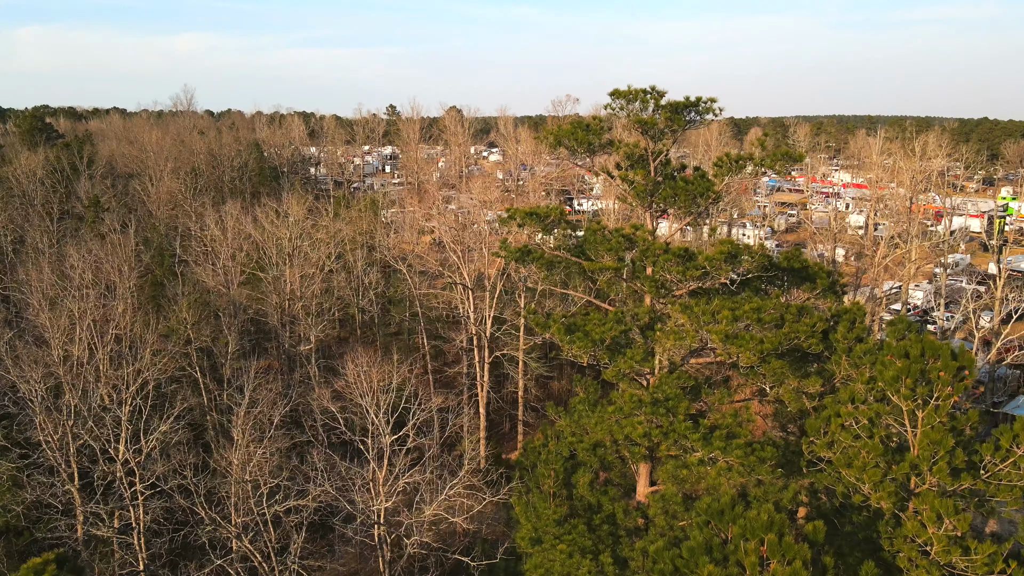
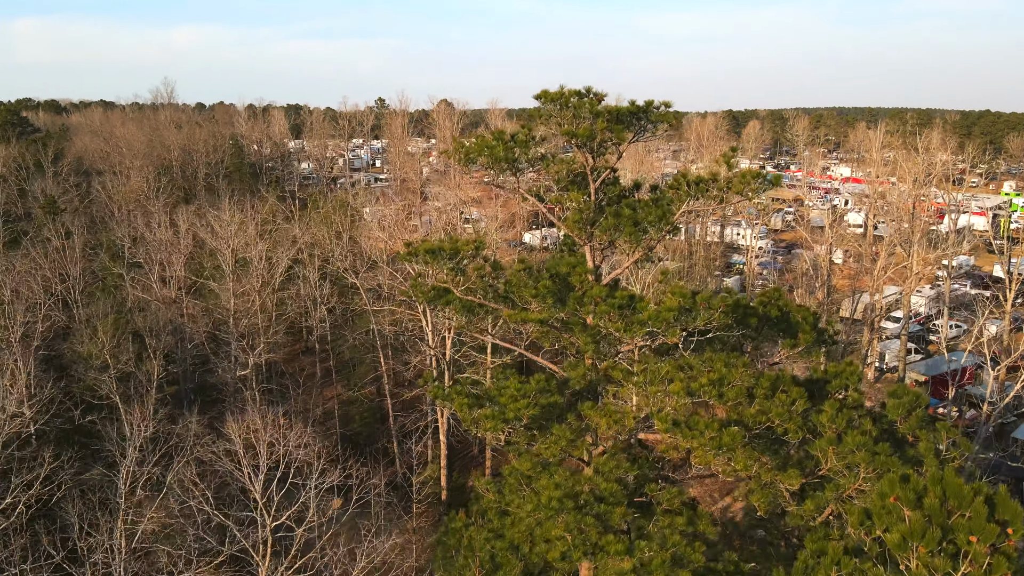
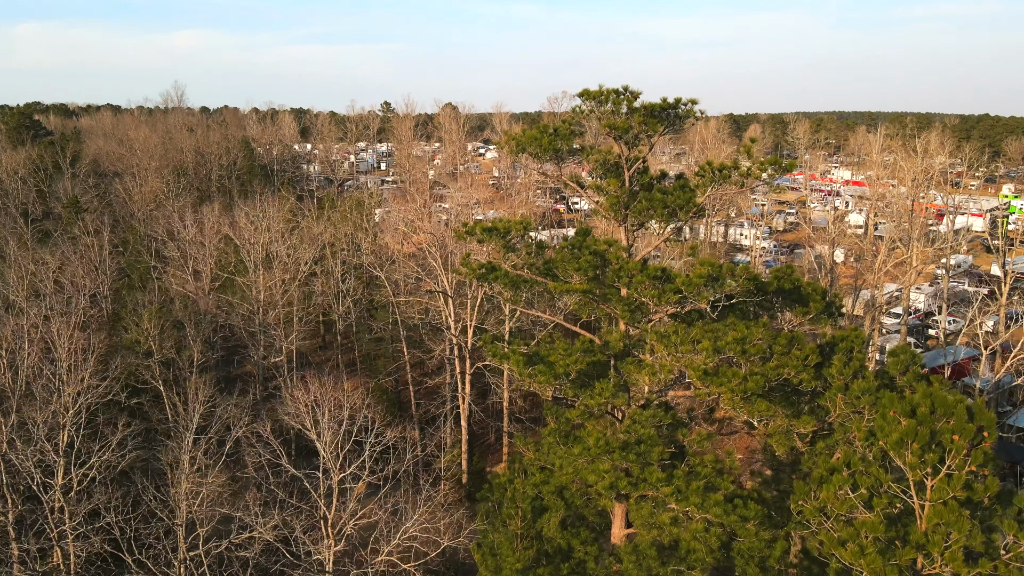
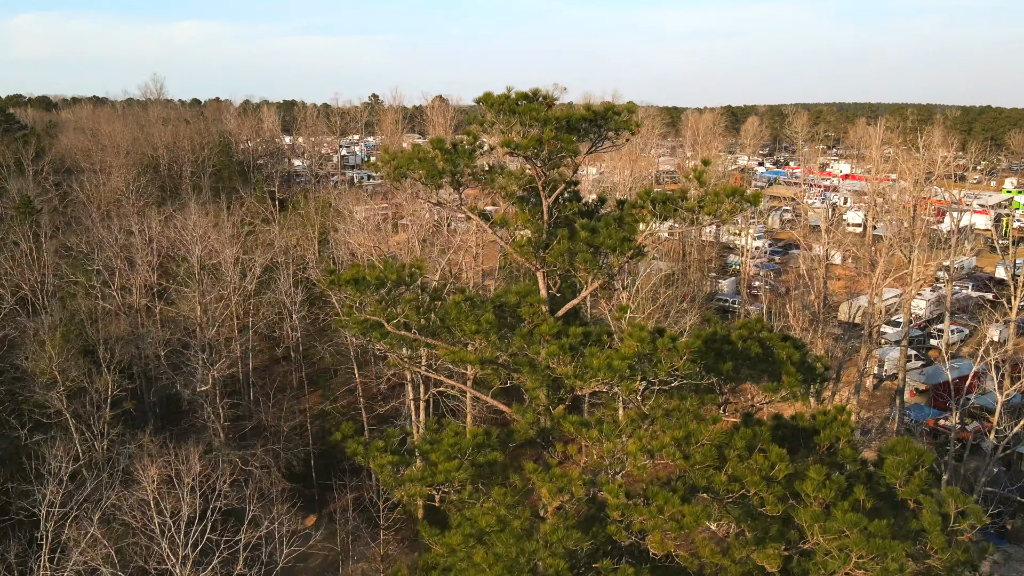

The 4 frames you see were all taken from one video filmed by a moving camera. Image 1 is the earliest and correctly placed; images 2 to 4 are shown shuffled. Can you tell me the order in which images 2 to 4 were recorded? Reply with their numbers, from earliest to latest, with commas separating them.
3, 2, 4
